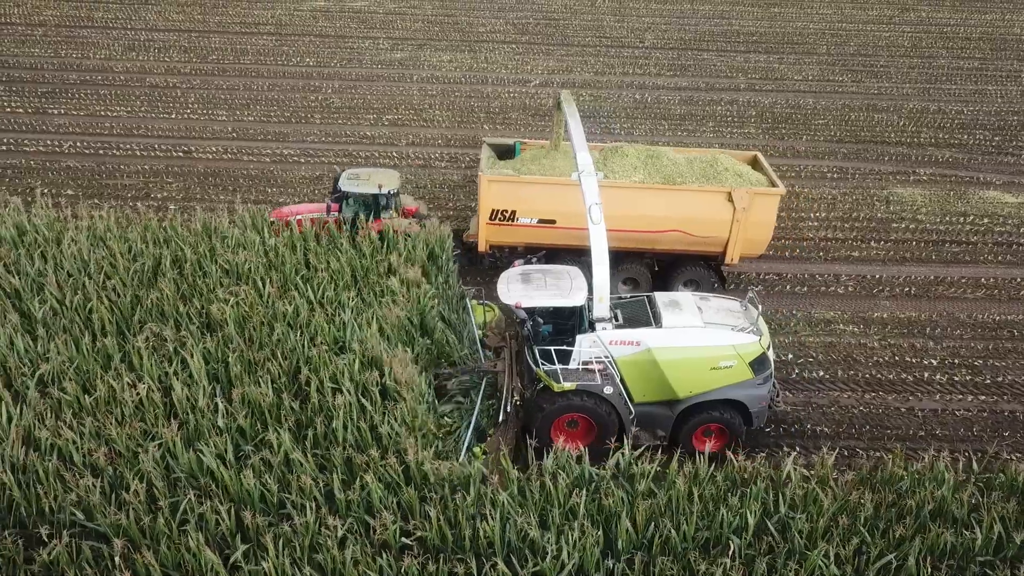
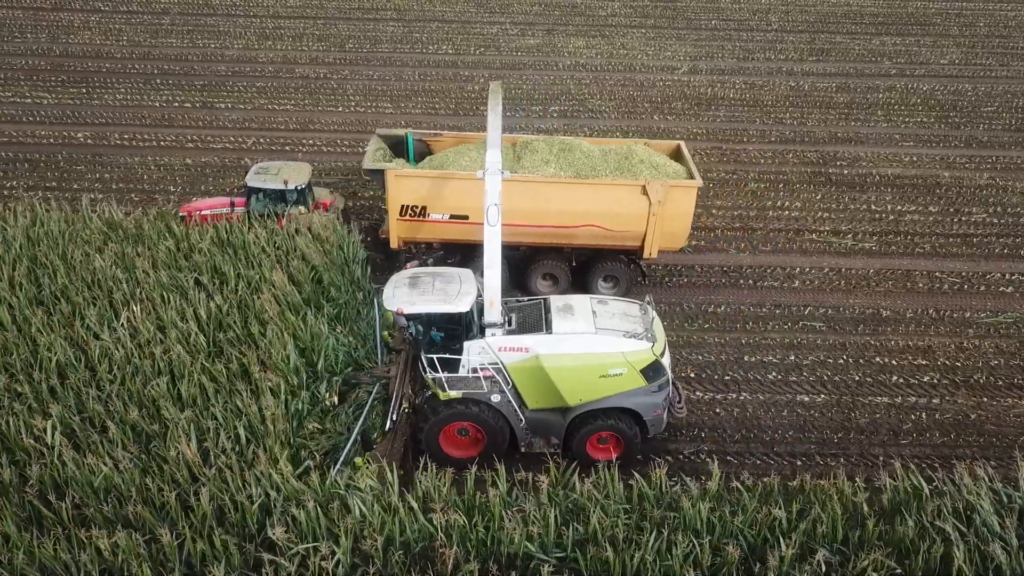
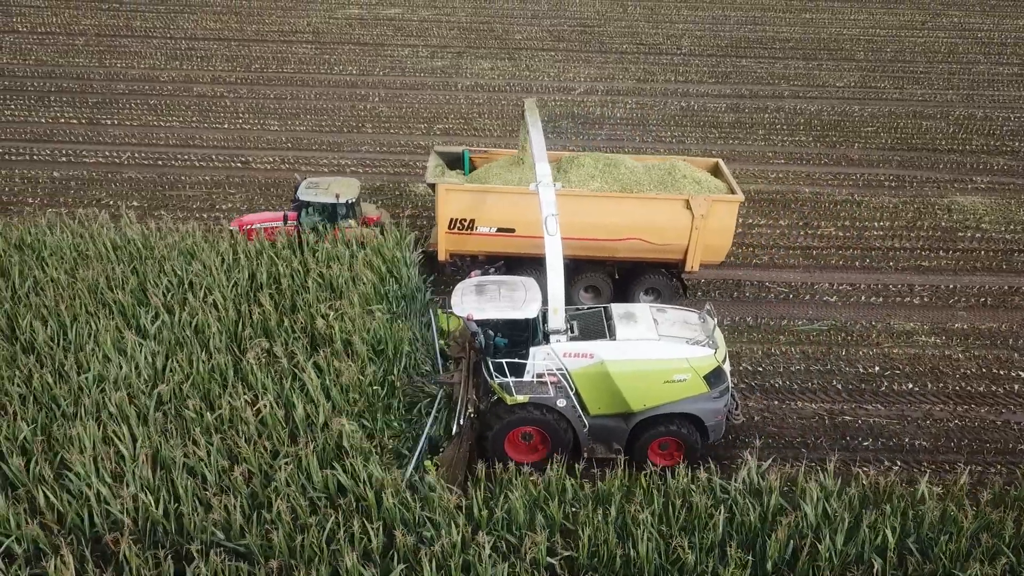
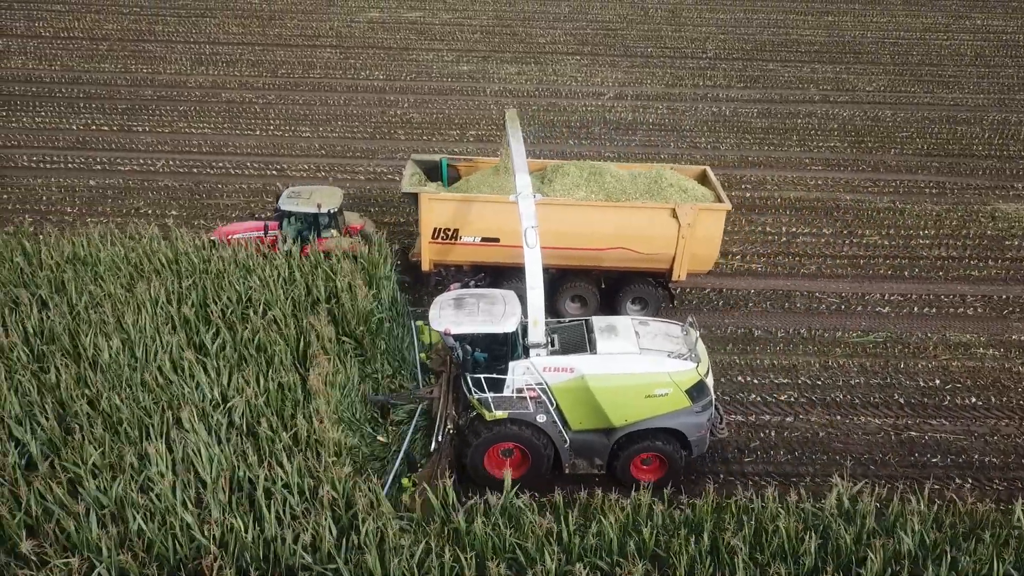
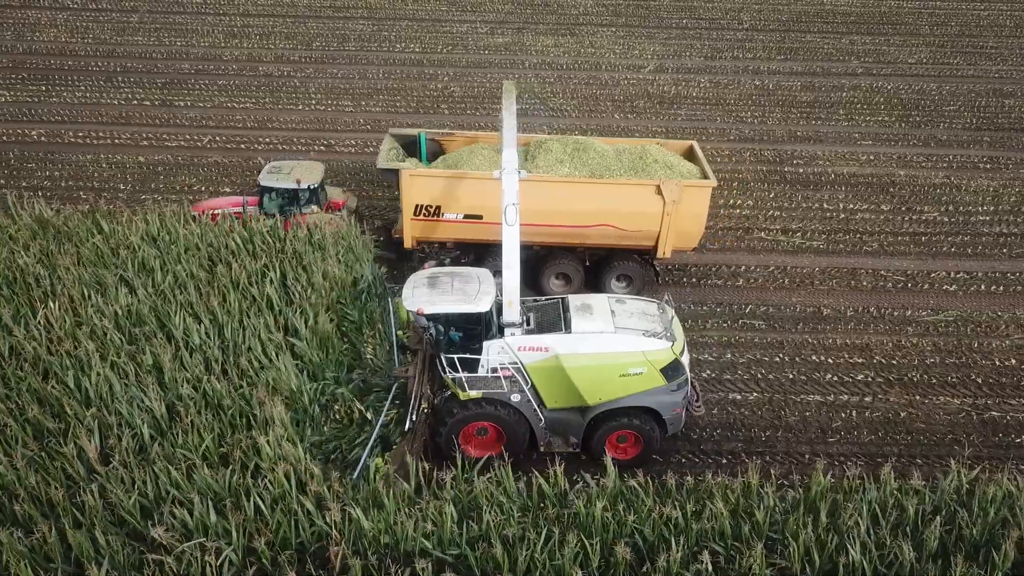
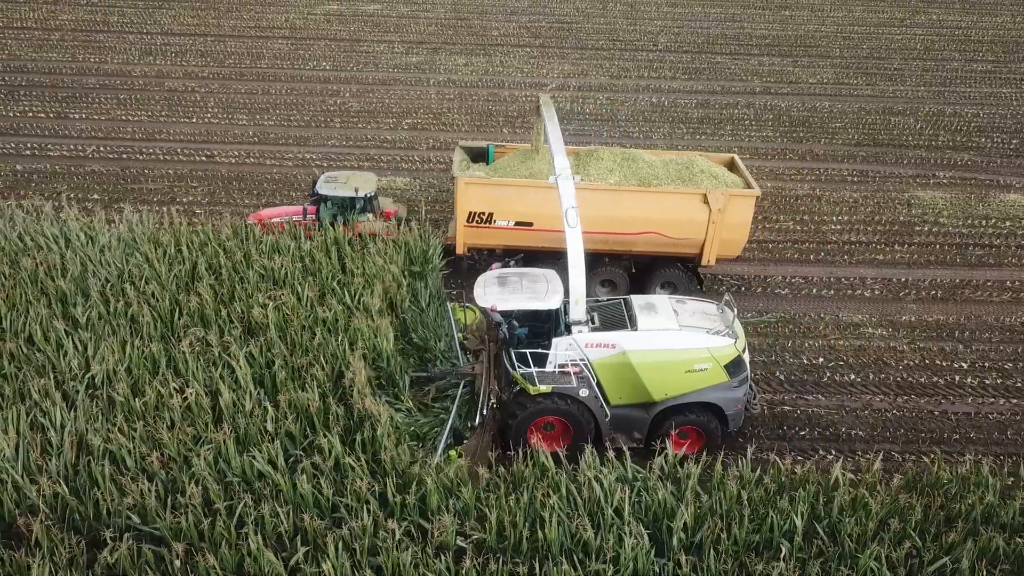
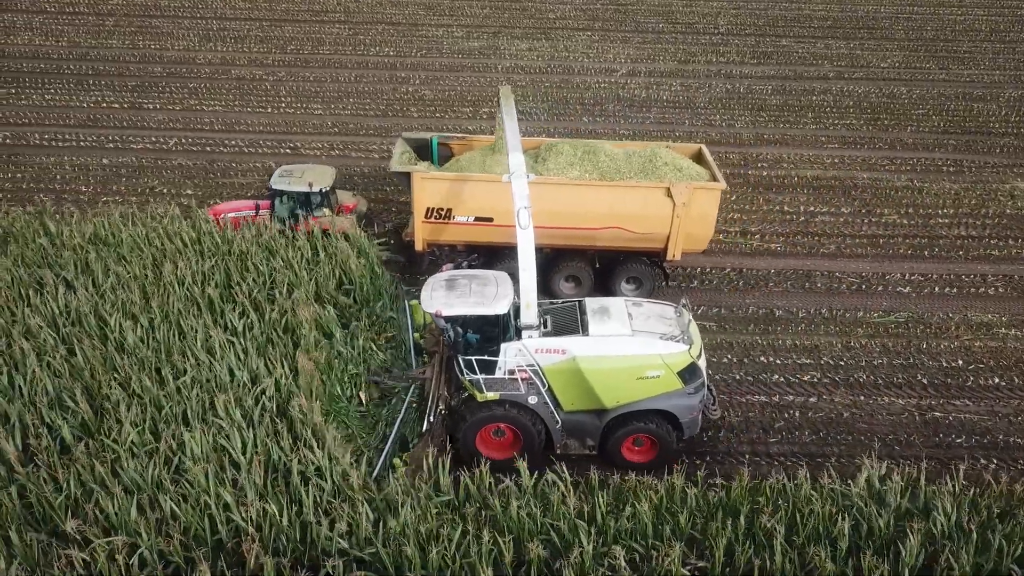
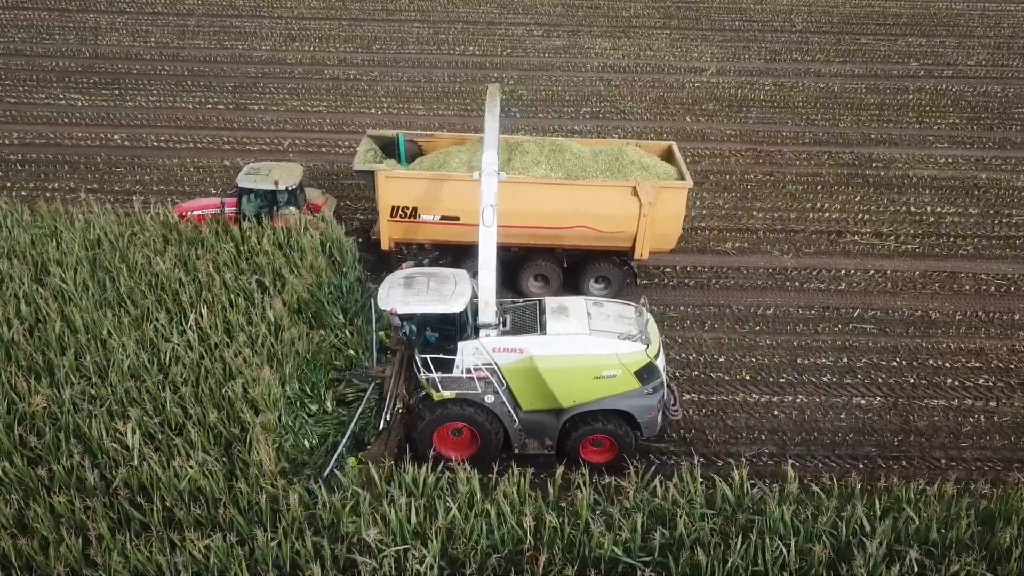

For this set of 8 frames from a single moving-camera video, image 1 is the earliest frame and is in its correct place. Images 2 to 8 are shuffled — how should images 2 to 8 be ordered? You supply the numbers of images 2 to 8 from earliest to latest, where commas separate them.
6, 3, 4, 7, 5, 2, 8
